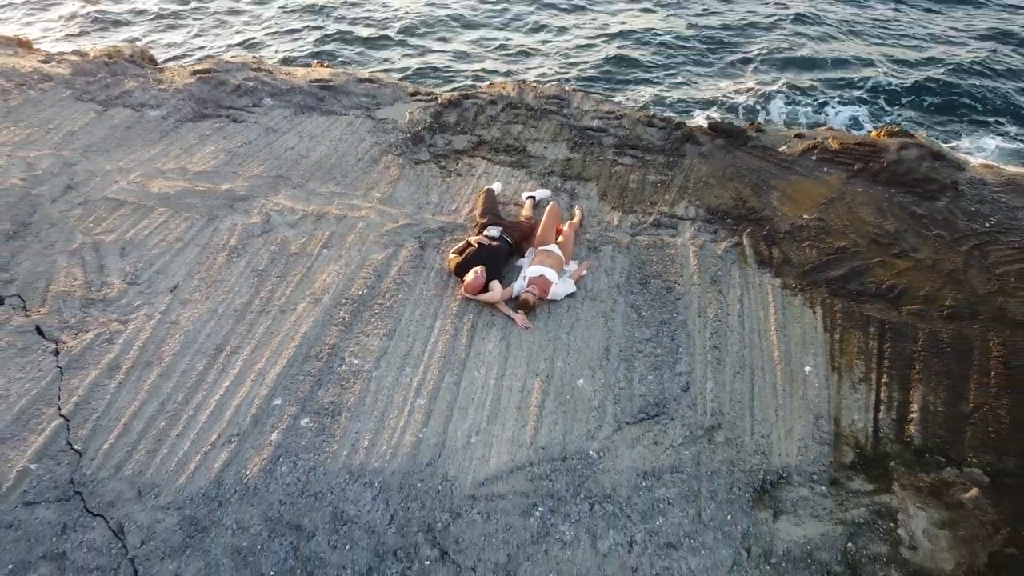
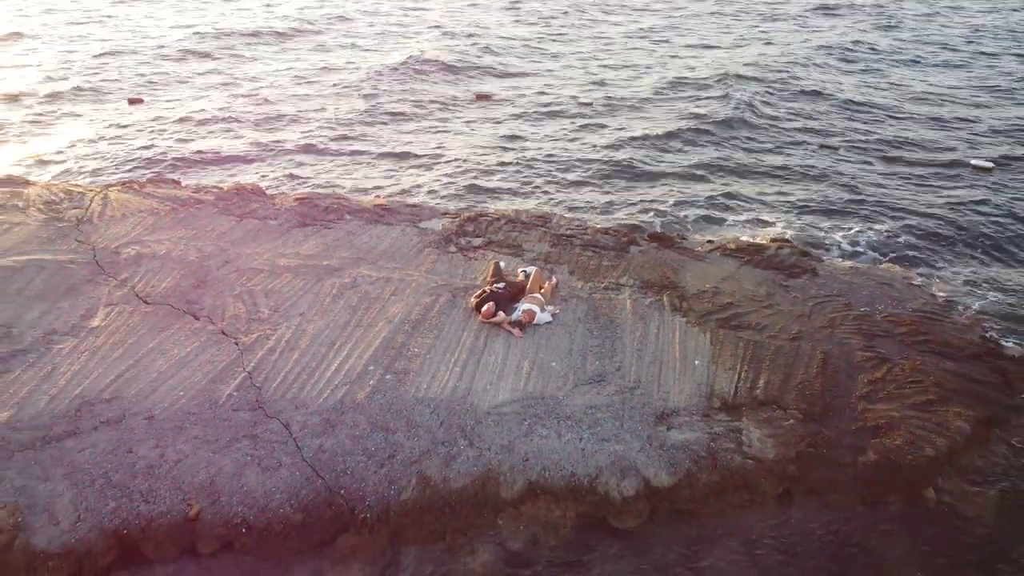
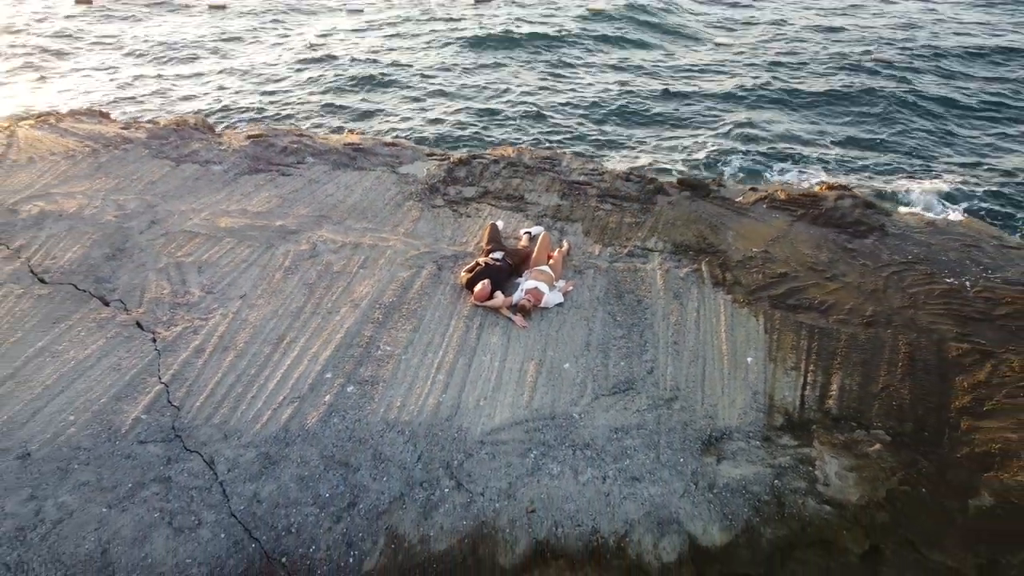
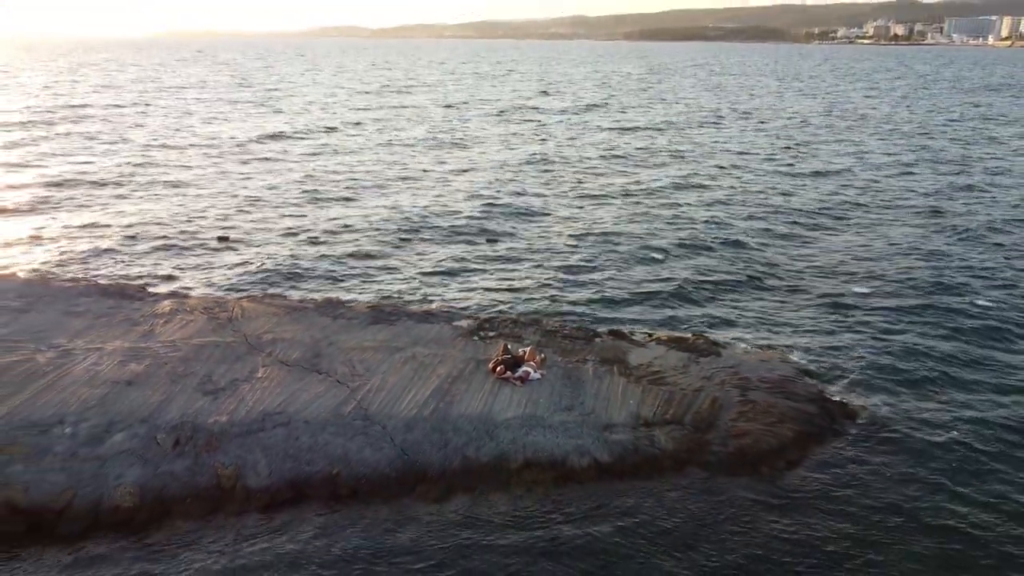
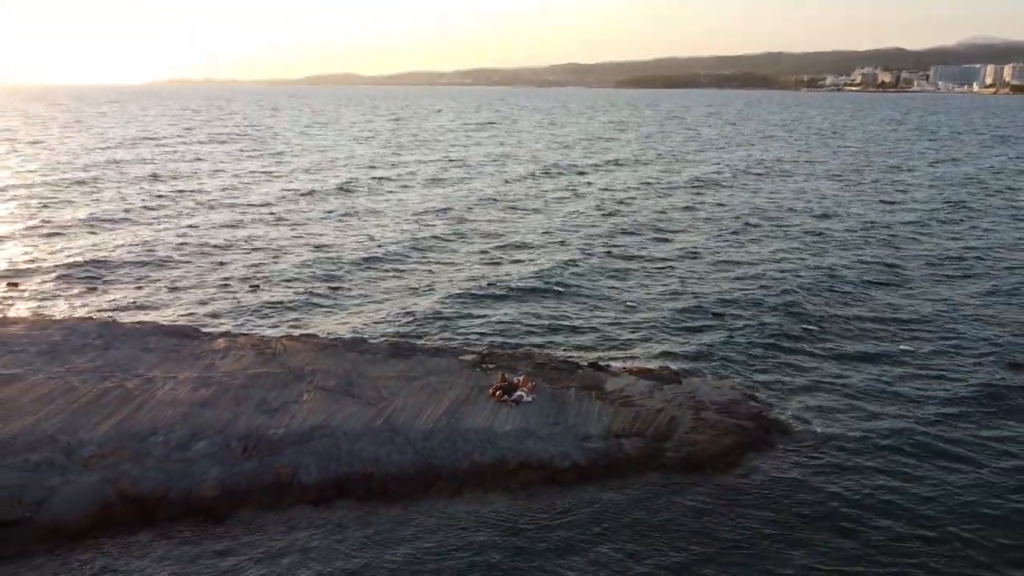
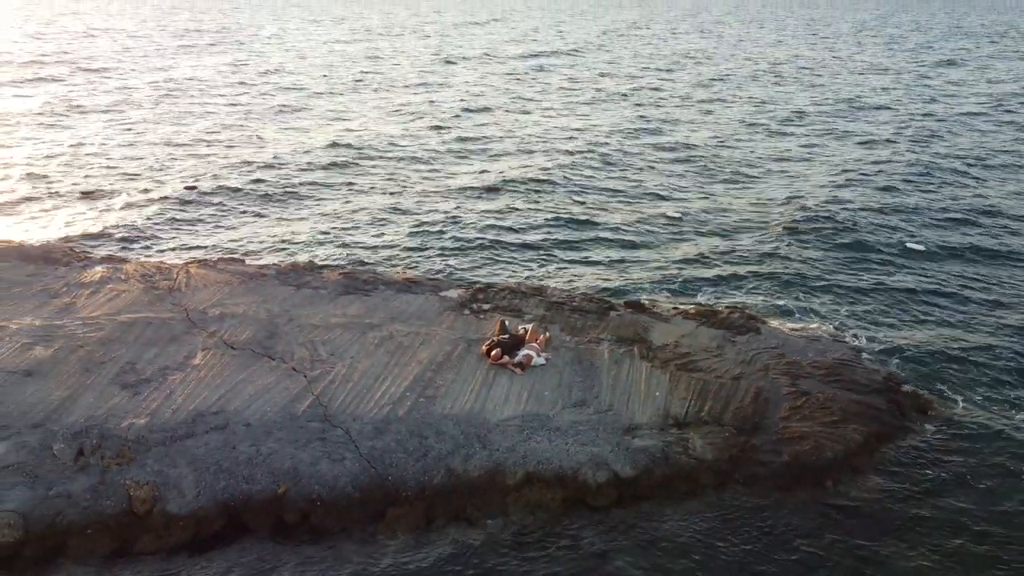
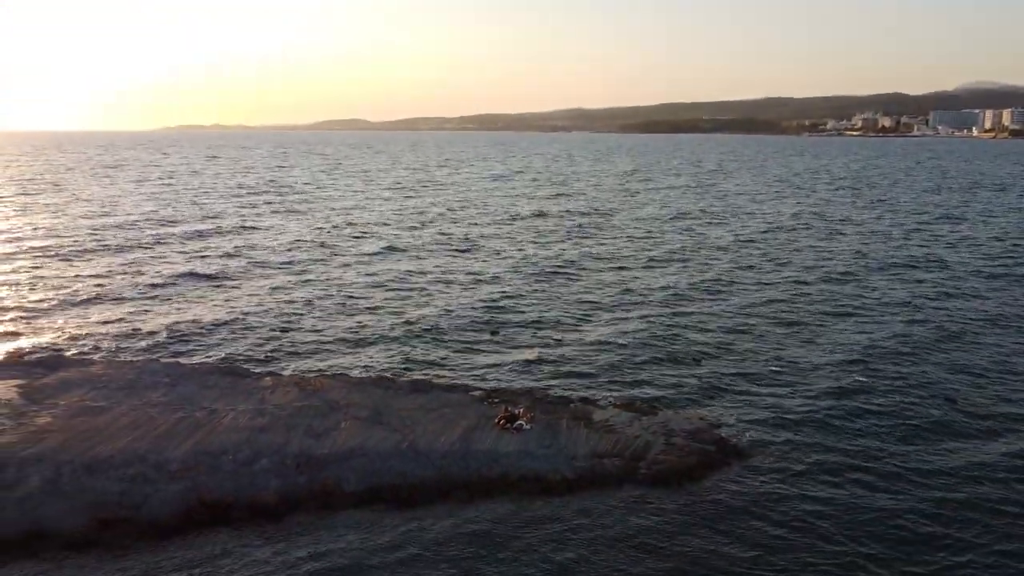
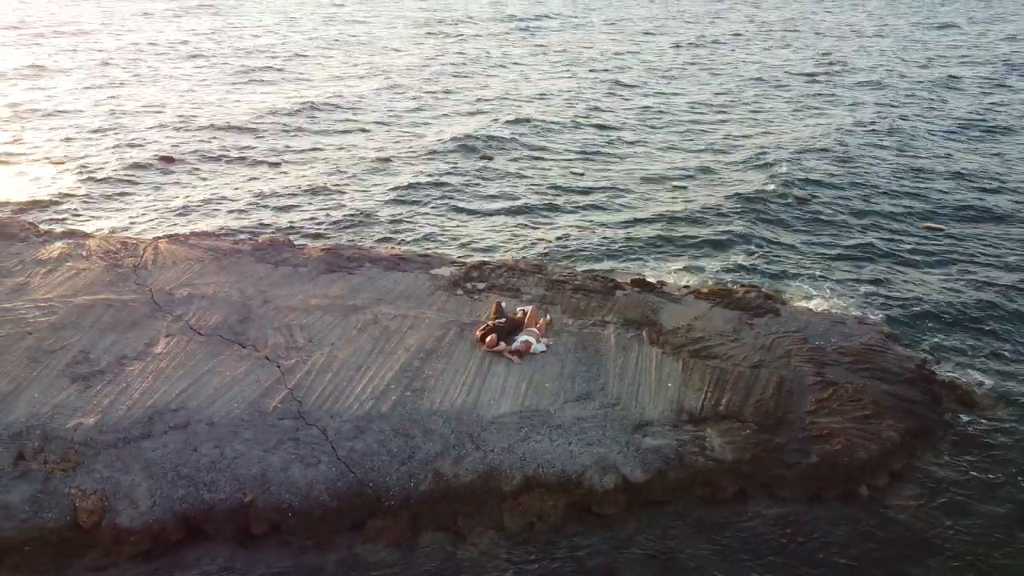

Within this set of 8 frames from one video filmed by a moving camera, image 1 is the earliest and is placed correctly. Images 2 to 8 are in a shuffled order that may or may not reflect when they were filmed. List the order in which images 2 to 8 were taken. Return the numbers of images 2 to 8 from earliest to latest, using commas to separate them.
3, 2, 8, 6, 4, 5, 7
